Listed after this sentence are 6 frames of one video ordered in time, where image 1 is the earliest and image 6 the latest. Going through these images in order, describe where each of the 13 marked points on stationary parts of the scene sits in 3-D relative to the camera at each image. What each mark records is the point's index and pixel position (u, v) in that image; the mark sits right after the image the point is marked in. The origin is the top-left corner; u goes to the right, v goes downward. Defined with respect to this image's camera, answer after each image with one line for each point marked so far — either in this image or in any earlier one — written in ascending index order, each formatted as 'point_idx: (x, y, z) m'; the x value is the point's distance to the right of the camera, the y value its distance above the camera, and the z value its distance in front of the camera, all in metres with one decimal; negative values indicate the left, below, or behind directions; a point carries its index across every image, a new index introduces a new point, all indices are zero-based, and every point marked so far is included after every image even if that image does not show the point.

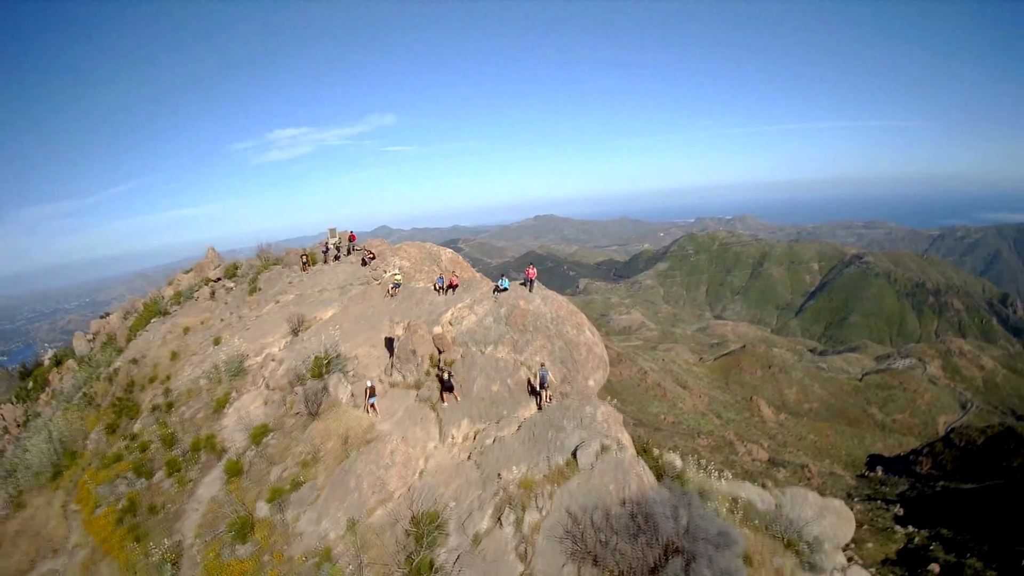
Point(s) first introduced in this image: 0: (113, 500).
0: (-10.6, -5.6, +12.9) m
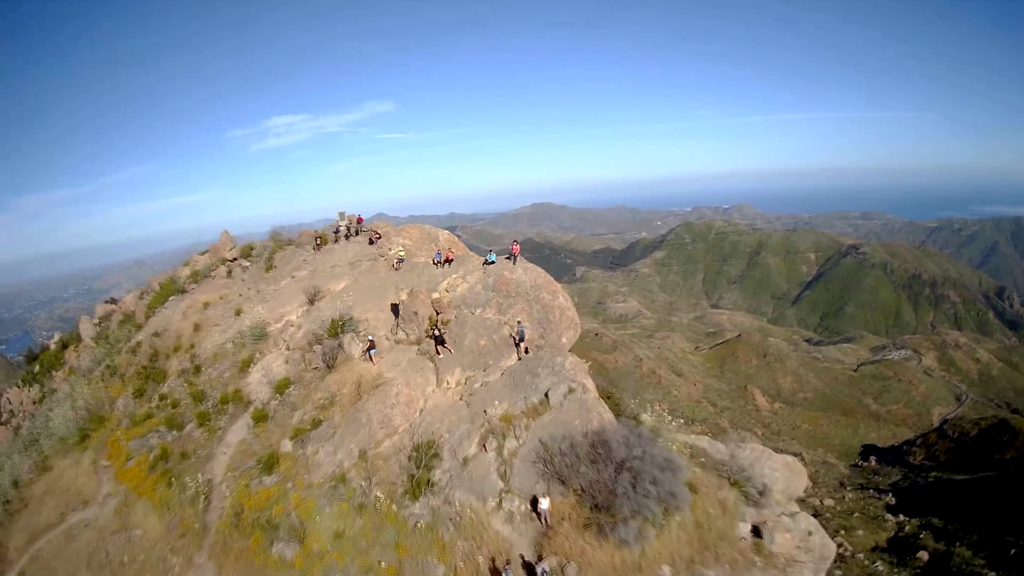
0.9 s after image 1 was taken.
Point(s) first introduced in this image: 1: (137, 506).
0: (-11.0, -4.8, +14.6) m
1: (-10.3, -5.9, +13.3) m
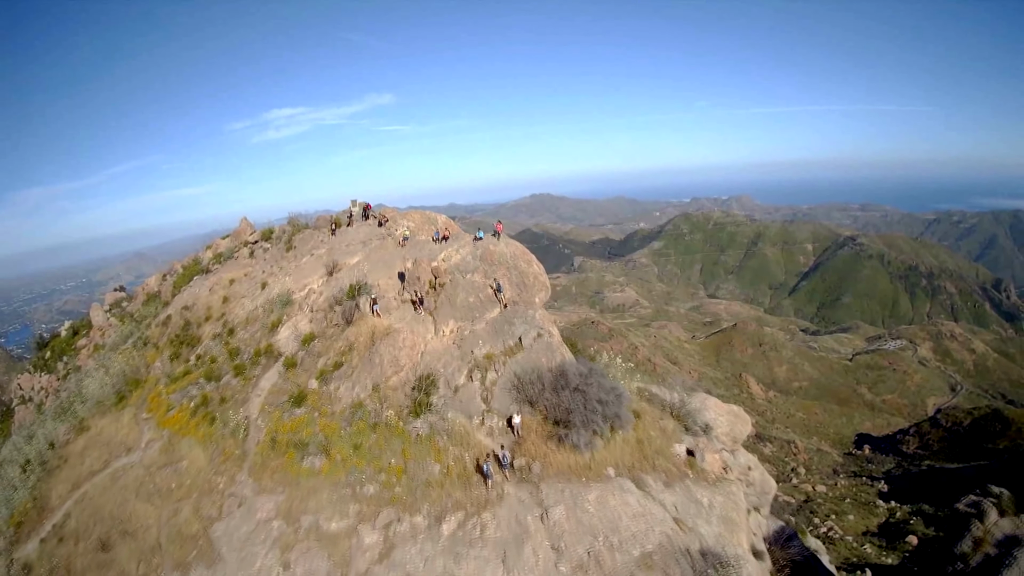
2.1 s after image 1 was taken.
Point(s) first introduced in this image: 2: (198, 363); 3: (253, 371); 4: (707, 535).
0: (-11.5, -3.9, +17.1) m
1: (-10.8, -5.0, +15.8) m
2: (-11.9, -2.8, +18.5) m
3: (-9.1, -2.7, +17.4) m
4: (+4.8, -6.1, +12.6) m
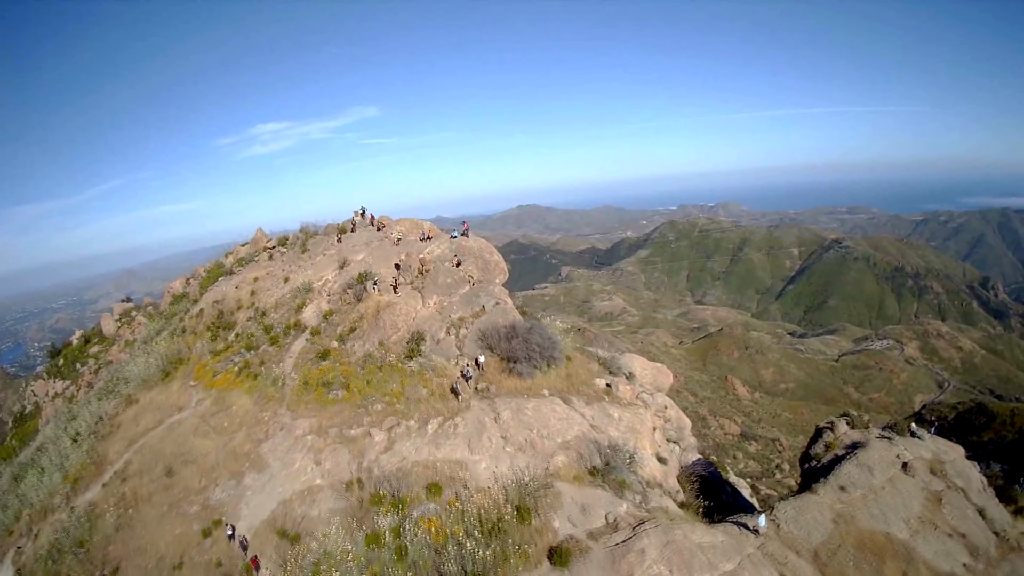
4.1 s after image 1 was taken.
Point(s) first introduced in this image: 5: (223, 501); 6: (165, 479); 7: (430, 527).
0: (-12.7, -3.6, +21.8) m
1: (-12.0, -4.6, +20.5) m
2: (-13.2, -2.5, +23.2) m
3: (-10.4, -2.3, +22.1) m
4: (+3.7, -5.3, +17.5) m
5: (-9.9, -7.3, +16.5) m
6: (-13.1, -7.2, +18.2) m
7: (-2.4, -6.8, +14.3) m
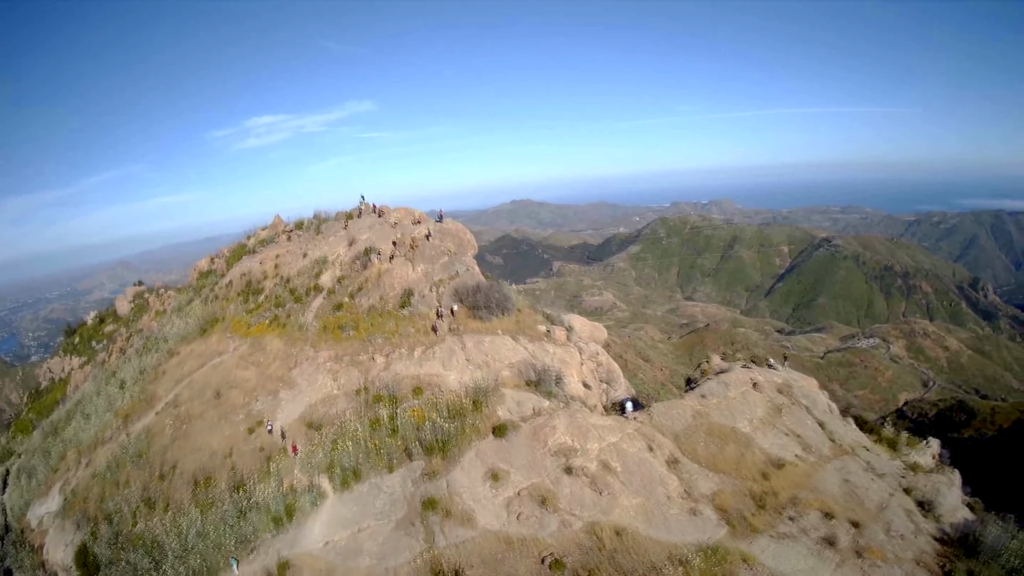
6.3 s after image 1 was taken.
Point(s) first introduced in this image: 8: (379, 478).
0: (-14.5, -1.9, +27.8) m
1: (-13.8, -3.0, +26.5) m
2: (-15.0, -0.8, +29.2) m
3: (-12.2, -0.7, +28.2) m
4: (+2.0, -3.8, +23.8) m
5: (-11.7, -5.7, +22.6) m
6: (-14.9, -5.6, +24.2) m
7: (-4.1, -5.3, +20.4) m
8: (-5.2, -7.5, +19.0) m
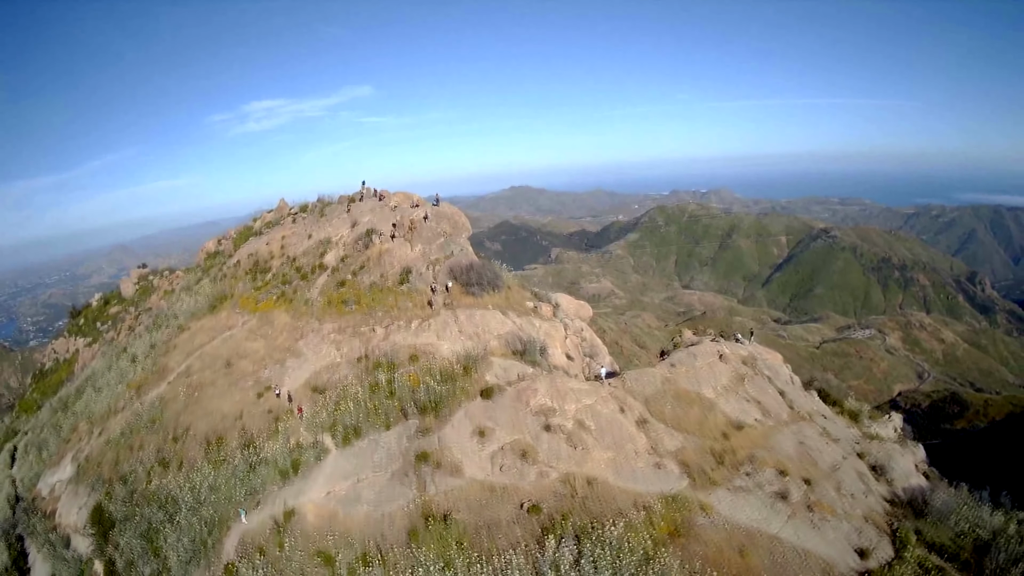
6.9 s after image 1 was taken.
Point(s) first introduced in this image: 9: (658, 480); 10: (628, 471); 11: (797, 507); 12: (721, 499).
0: (-15.1, -0.6, +29.8) m
1: (-14.4, -1.7, +28.5) m
2: (-15.6, +0.6, +31.1) m
3: (-12.8, +0.6, +30.1) m
4: (+1.3, -2.7, +25.8) m
5: (-12.3, -4.5, +24.6) m
6: (-15.5, -4.3, +26.2) m
7: (-4.8, -4.2, +22.5) m
8: (-5.9, -6.4, +21.1) m
9: (+5.9, -7.8, +19.7) m
10: (+4.8, -7.5, +19.8) m
11: (+11.7, -9.0, +19.9) m
12: (+8.4, -8.5, +19.4) m
